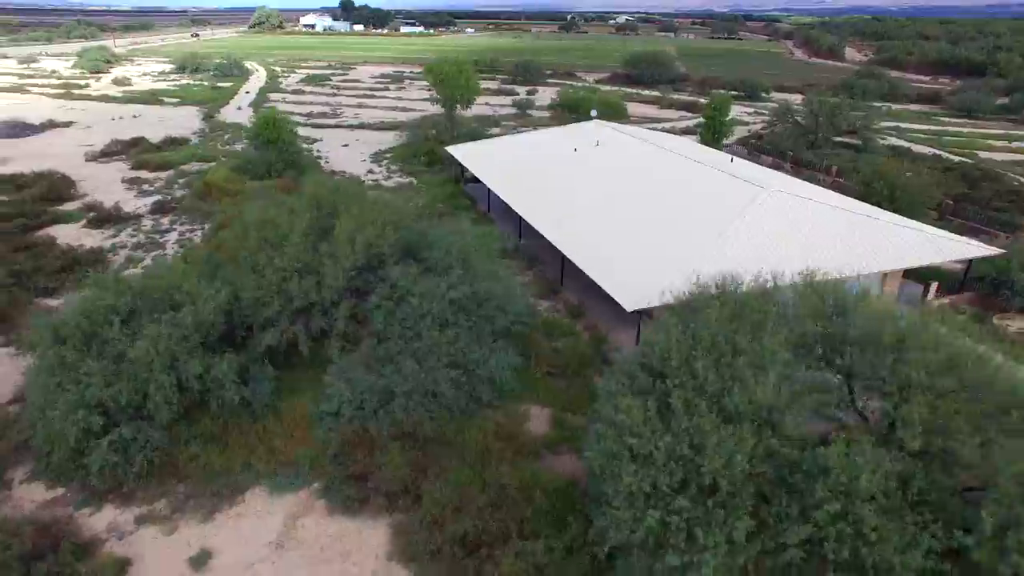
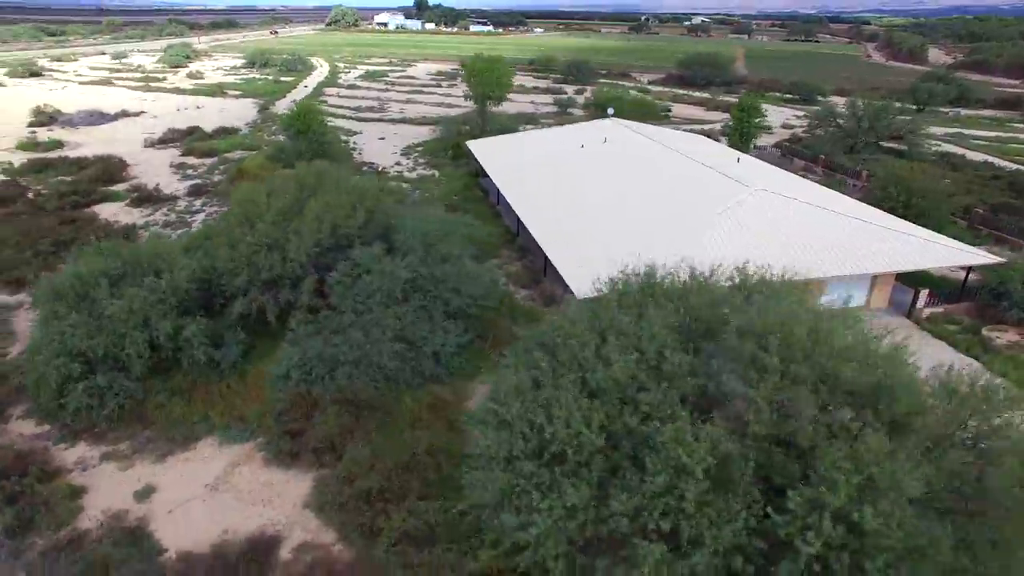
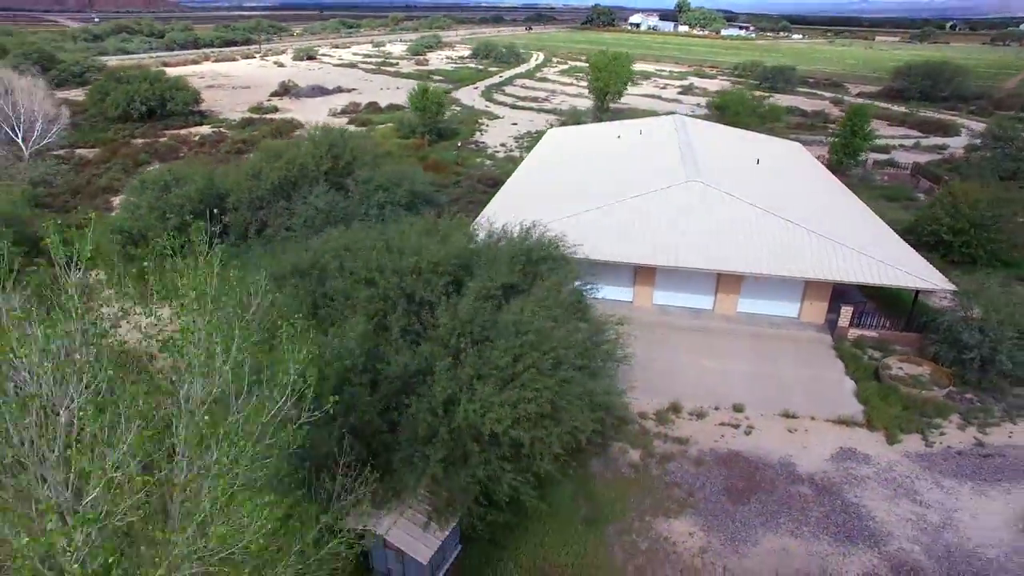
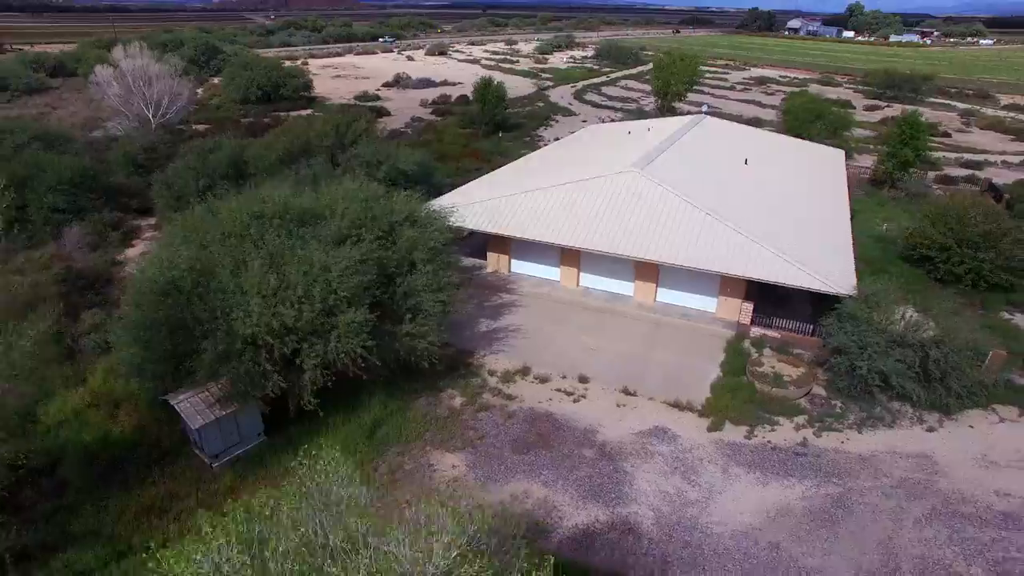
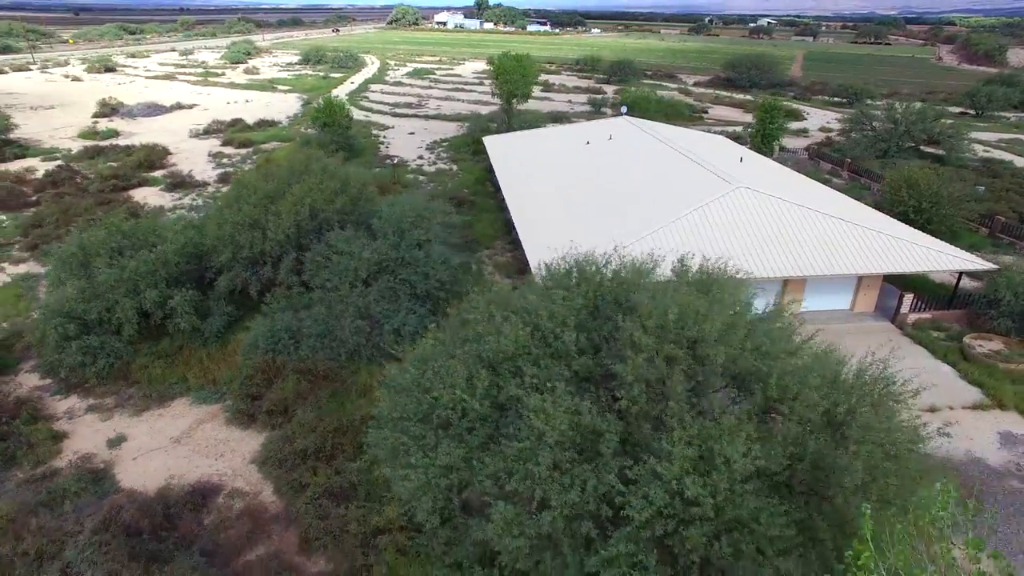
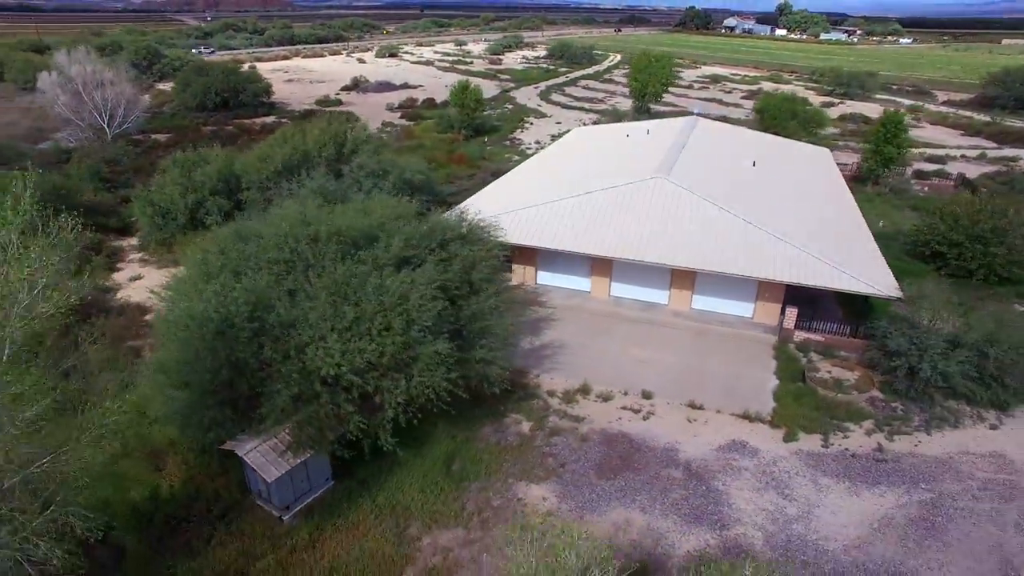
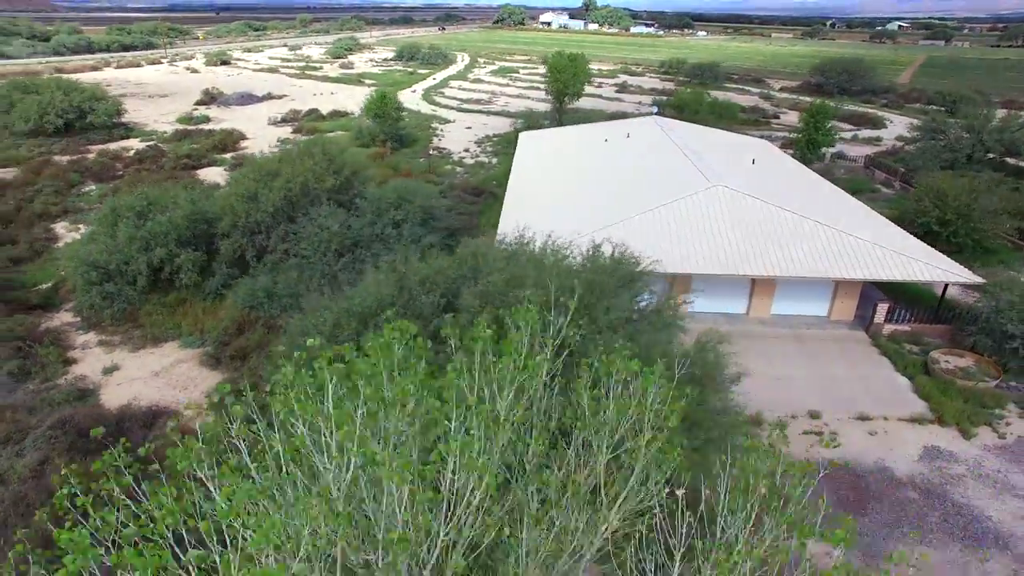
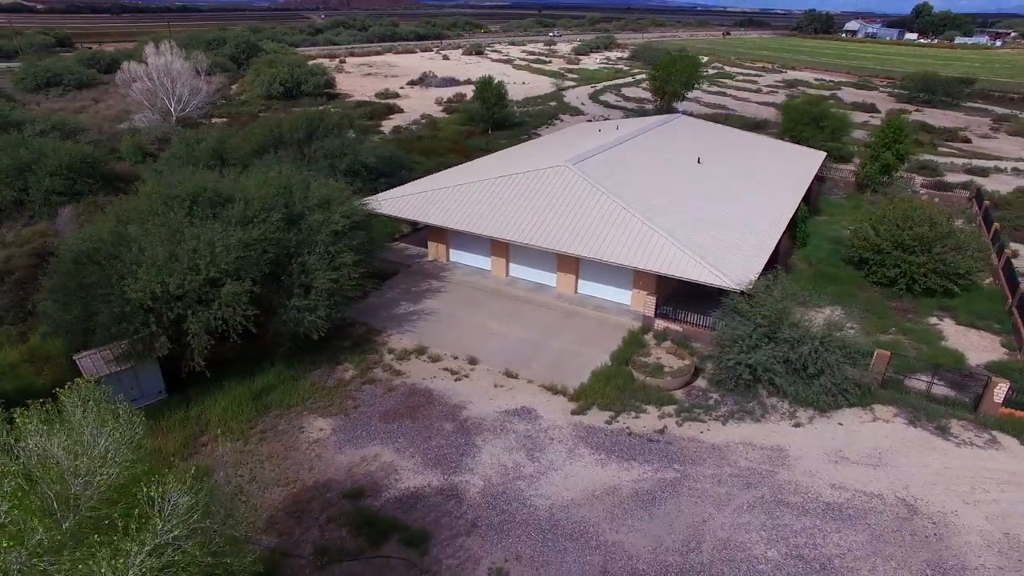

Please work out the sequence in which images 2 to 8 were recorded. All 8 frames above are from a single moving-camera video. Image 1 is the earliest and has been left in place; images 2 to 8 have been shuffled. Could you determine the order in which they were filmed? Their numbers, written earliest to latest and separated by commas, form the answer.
2, 5, 7, 3, 6, 4, 8
